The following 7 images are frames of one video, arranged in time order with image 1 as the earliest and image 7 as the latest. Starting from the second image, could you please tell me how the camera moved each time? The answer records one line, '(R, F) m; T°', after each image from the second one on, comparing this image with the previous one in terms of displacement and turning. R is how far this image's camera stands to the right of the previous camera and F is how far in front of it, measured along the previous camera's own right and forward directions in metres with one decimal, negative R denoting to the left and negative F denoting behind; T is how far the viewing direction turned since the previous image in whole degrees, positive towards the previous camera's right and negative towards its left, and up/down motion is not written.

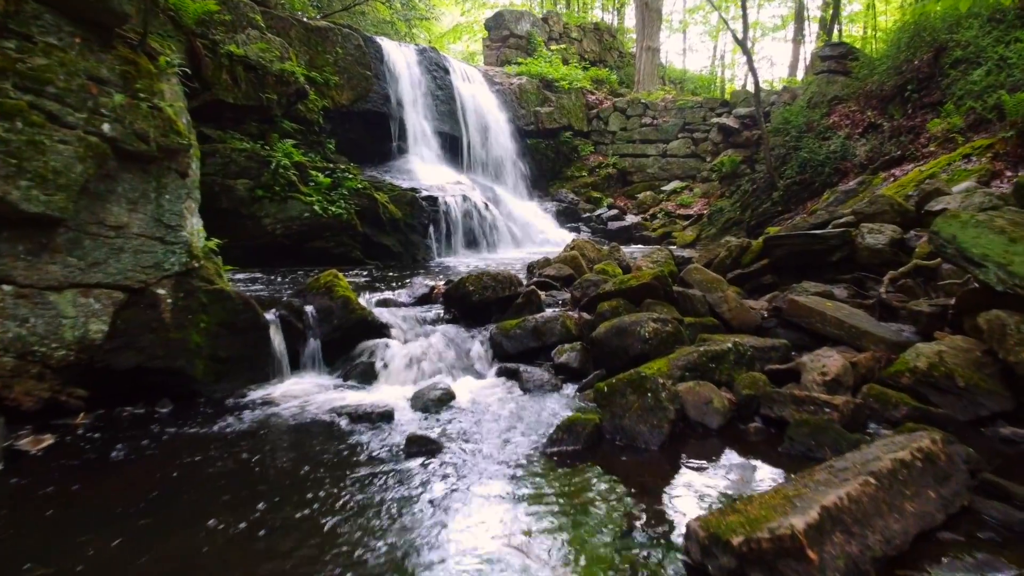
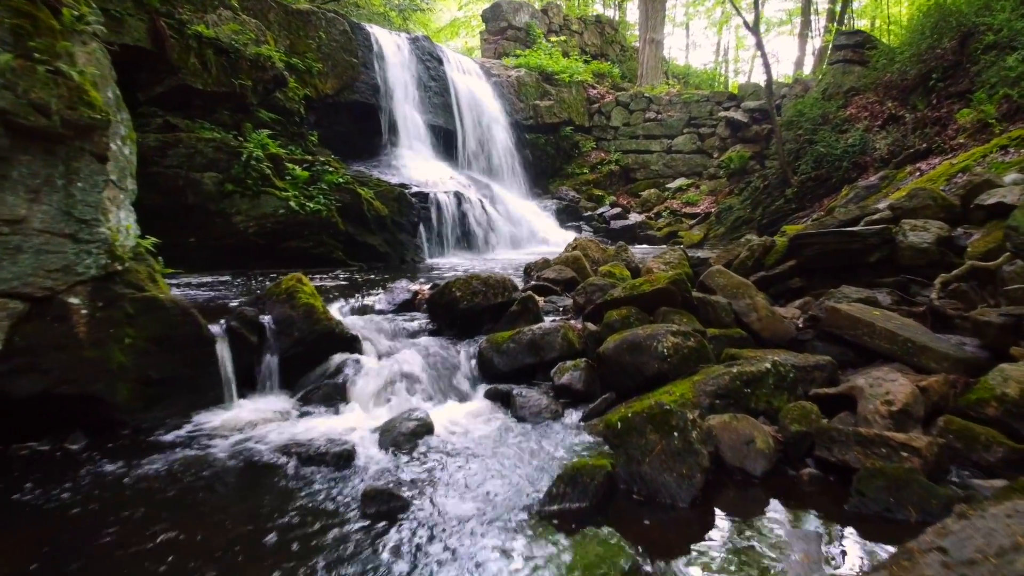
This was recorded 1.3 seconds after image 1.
(+0.1, +1.0) m; 0°
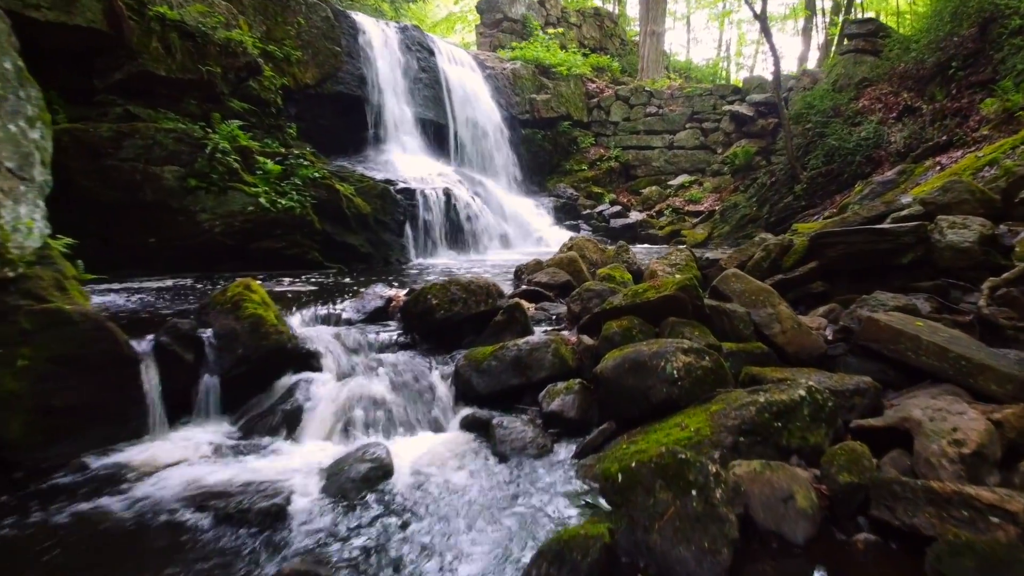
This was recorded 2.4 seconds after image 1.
(+0.1, +0.8) m; 0°
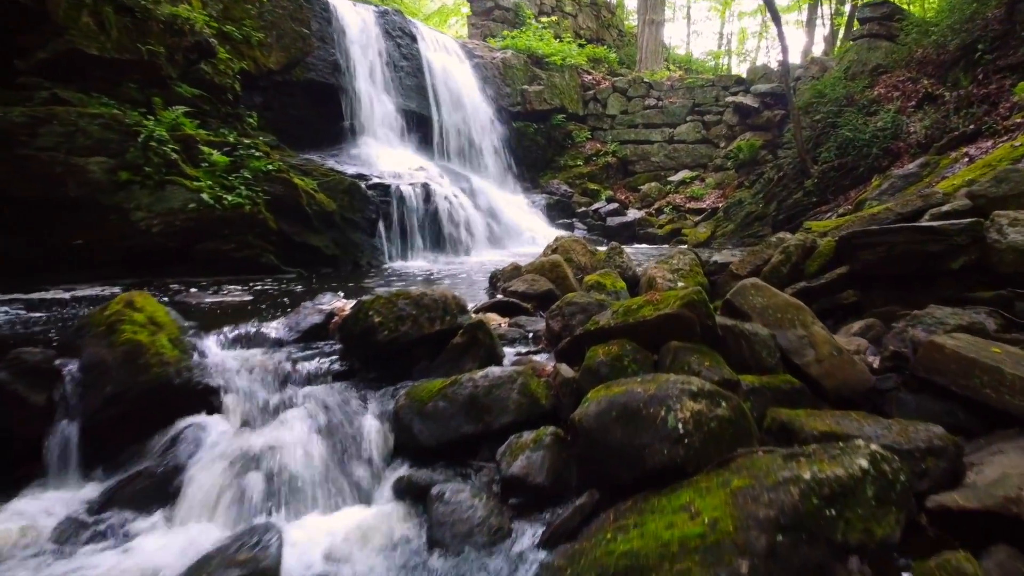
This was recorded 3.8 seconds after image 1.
(+0.2, +1.1) m; 0°
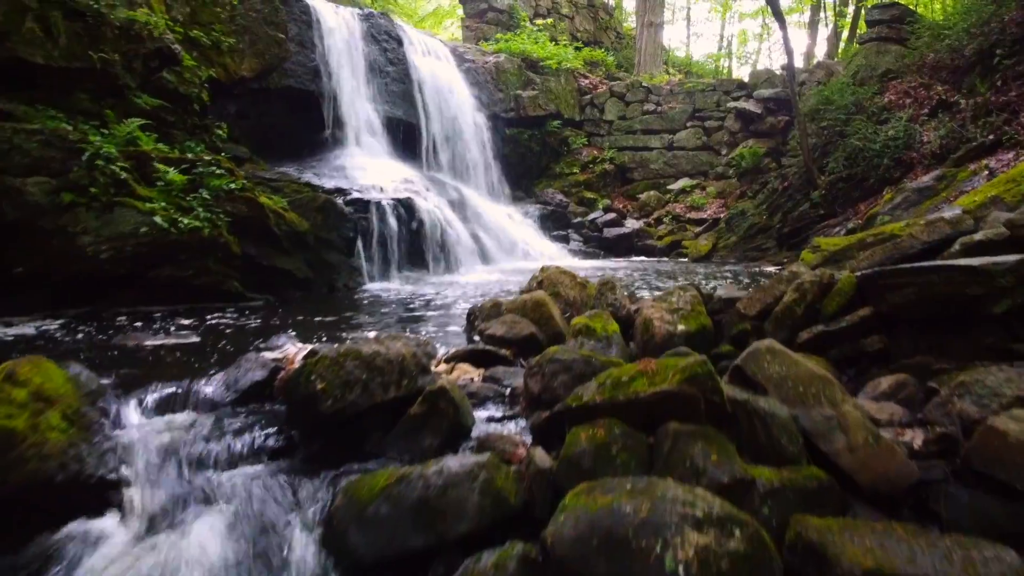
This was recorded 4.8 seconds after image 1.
(+0.1, +0.7) m; 0°
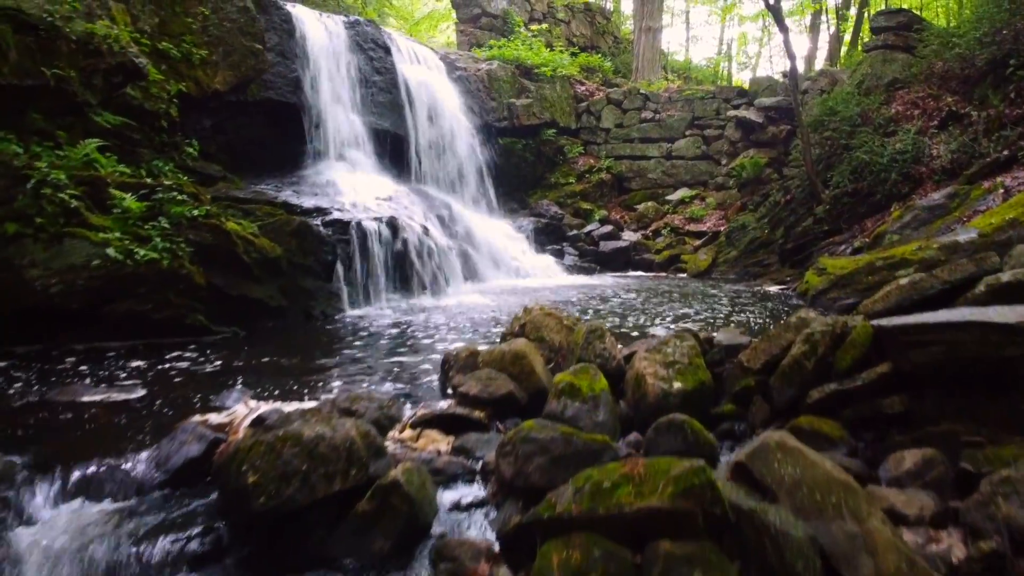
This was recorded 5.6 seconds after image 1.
(+0.1, +0.5) m; 0°
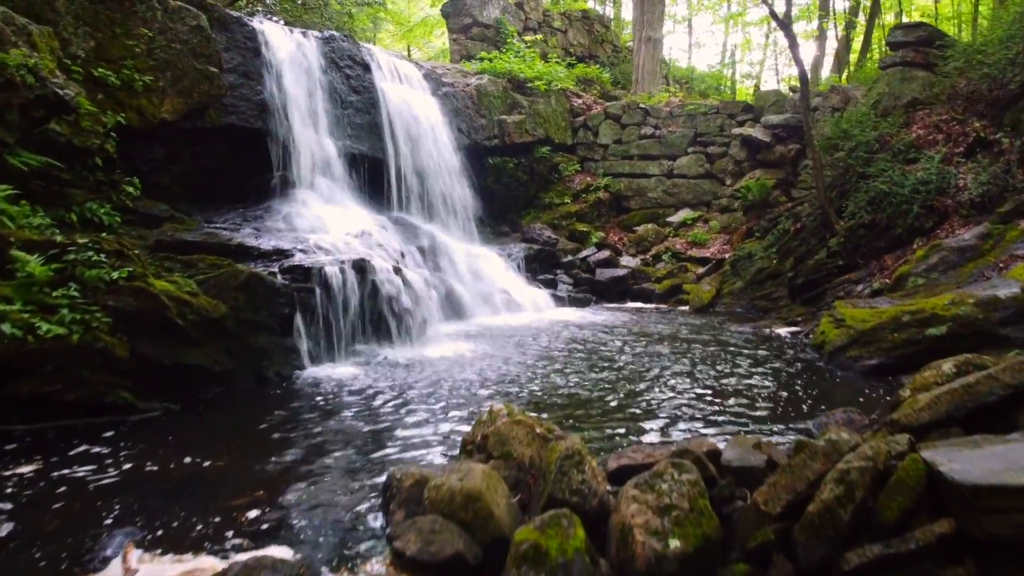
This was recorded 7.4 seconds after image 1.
(+0.2, +1.0) m; 0°
